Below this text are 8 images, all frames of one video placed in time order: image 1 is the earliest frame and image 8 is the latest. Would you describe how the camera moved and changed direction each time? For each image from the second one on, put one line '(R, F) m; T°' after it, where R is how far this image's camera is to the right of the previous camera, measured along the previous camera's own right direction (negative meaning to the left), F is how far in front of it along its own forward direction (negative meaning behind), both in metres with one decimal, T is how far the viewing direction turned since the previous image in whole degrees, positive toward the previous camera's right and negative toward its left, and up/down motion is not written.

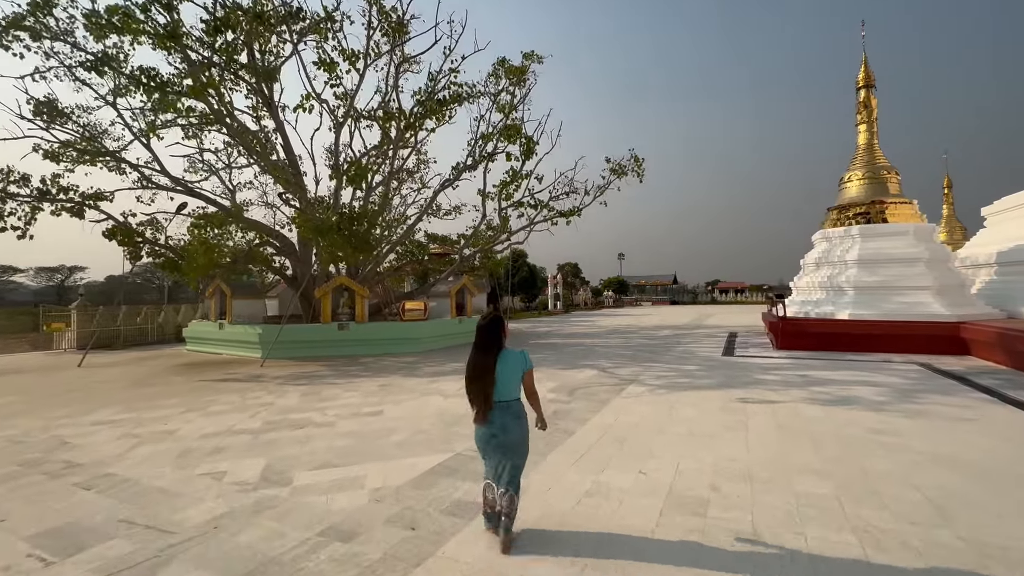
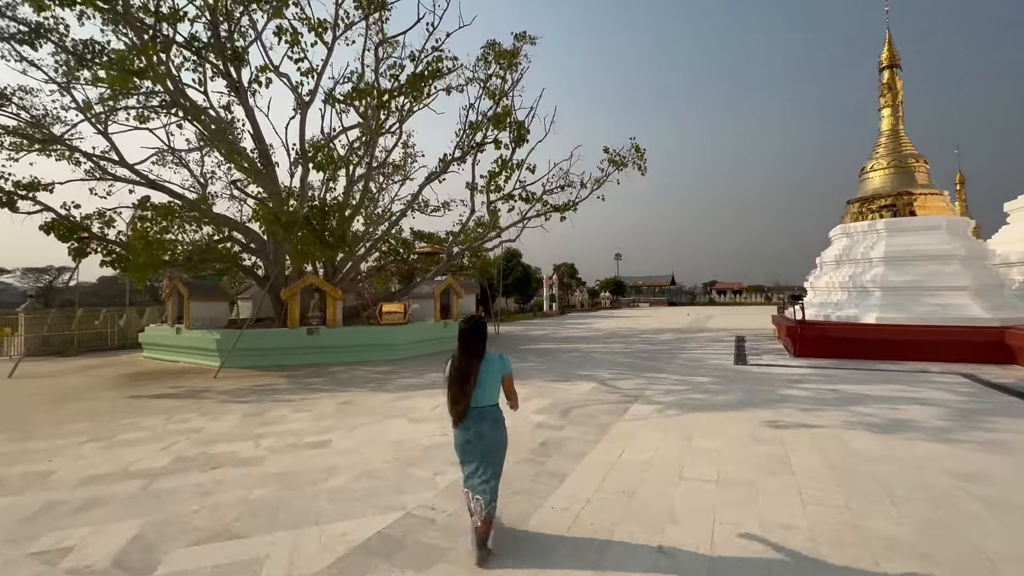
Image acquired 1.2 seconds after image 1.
(+0.2, +1.8) m; 0°
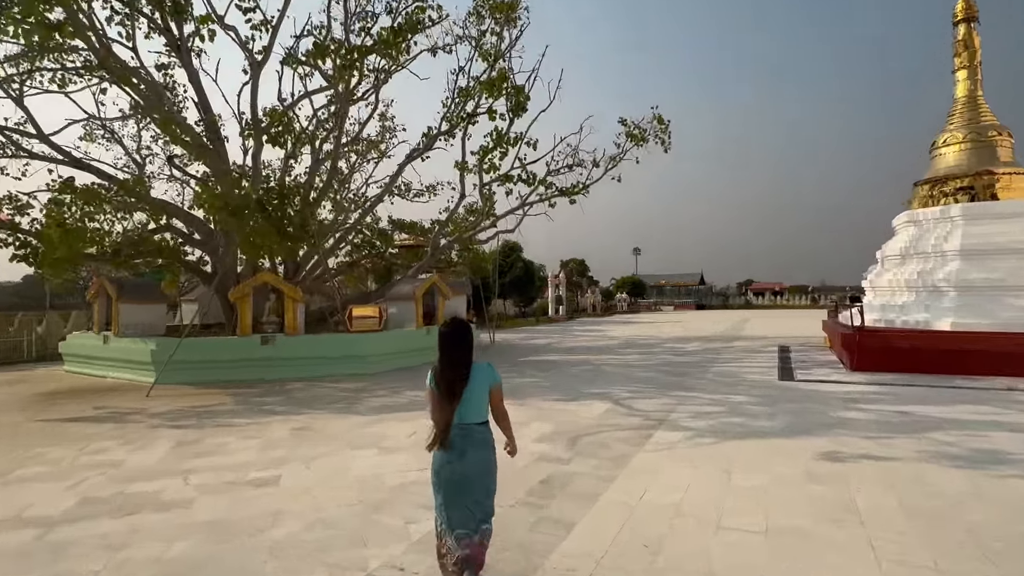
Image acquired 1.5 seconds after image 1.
(+0.1, +2.8) m; 0°
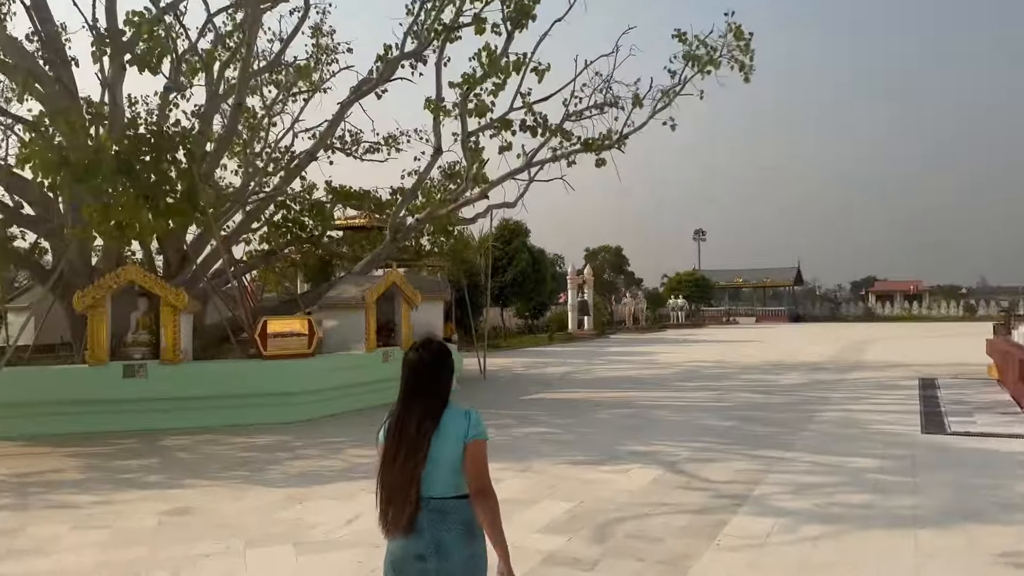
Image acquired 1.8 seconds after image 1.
(+0.2, +4.6) m; -1°
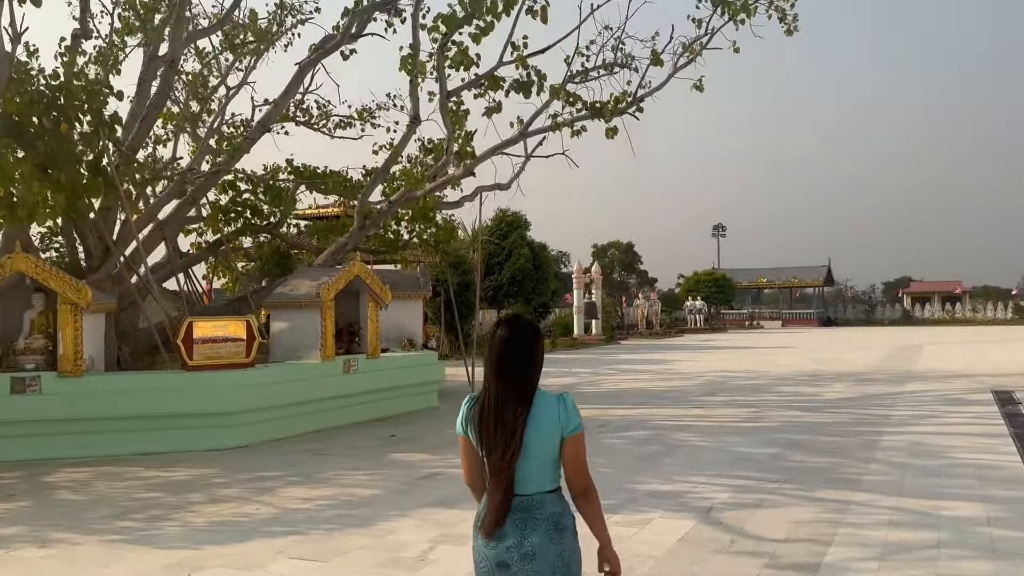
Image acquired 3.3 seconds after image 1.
(+0.2, +1.7) m; -1°
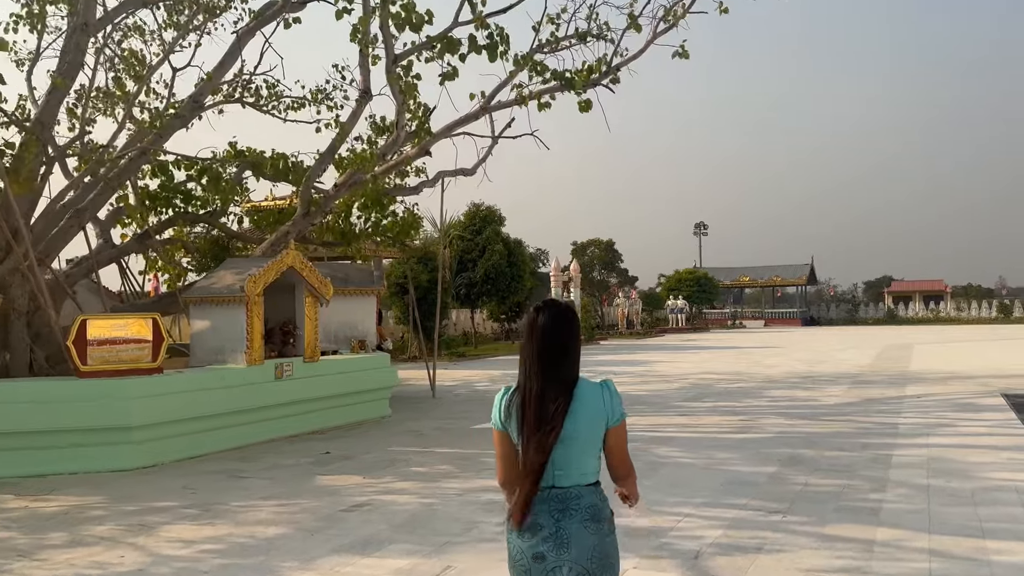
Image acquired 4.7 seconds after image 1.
(+0.2, +1.0) m; +1°
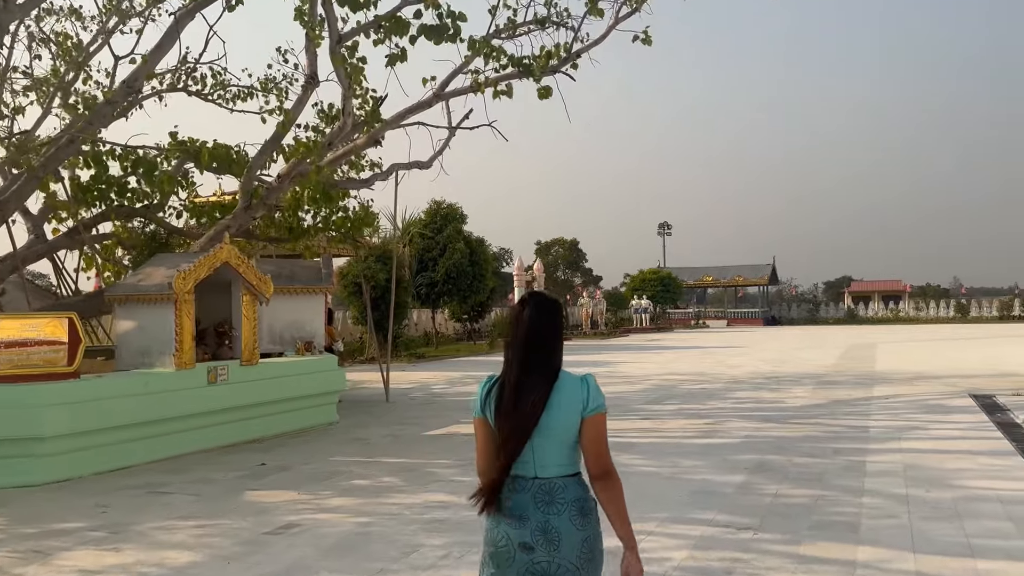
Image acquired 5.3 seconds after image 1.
(+0.1, +0.4) m; +2°
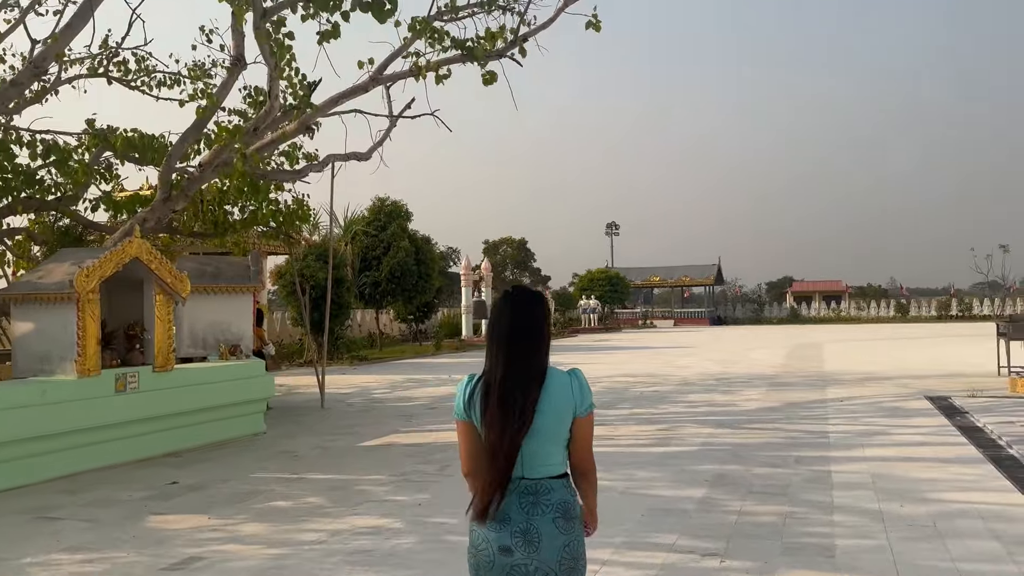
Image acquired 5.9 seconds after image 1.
(0.0, +0.5) m; +4°
